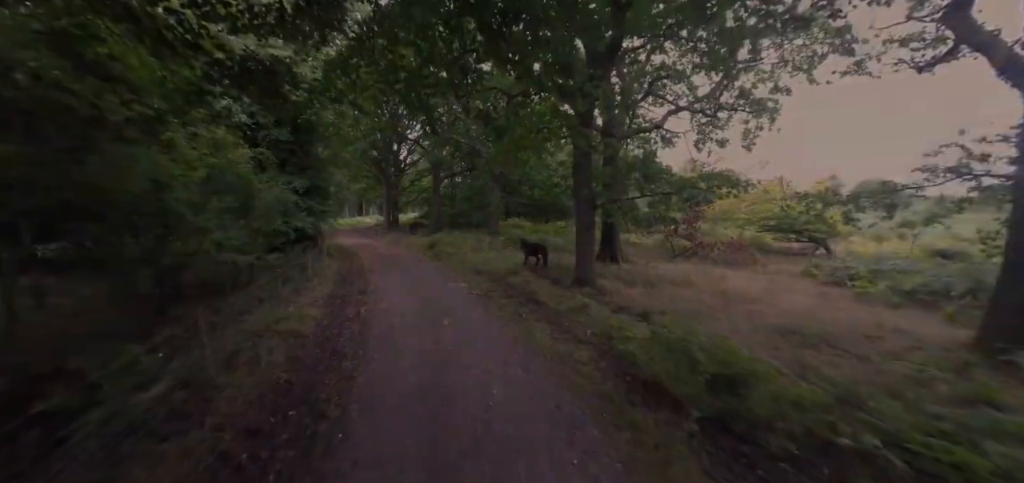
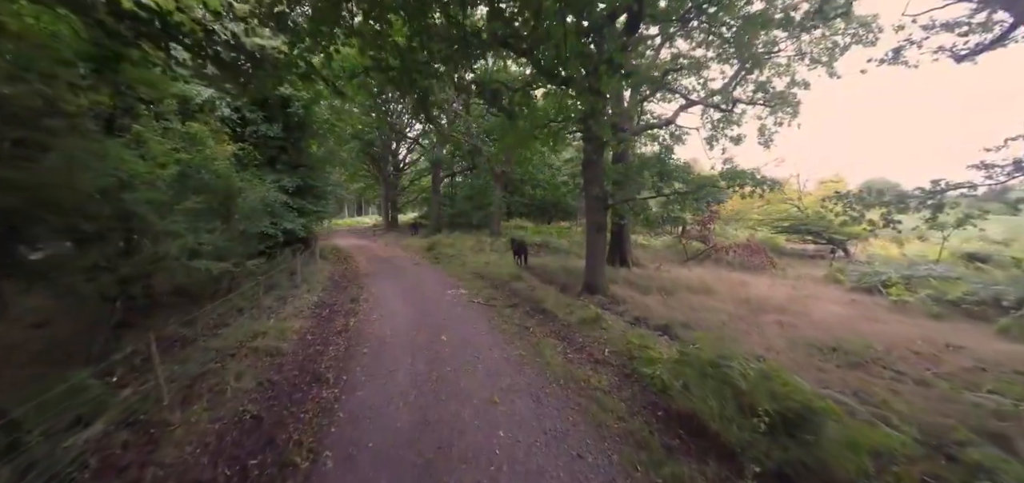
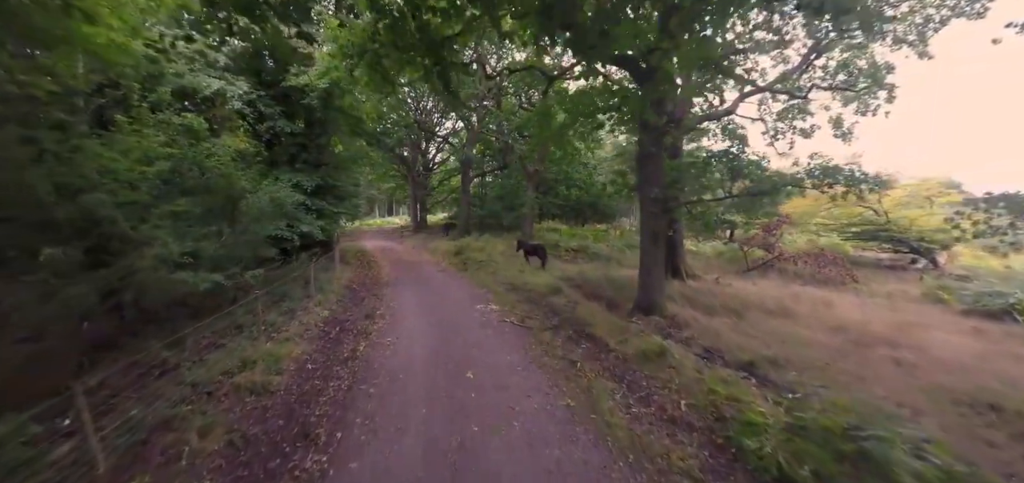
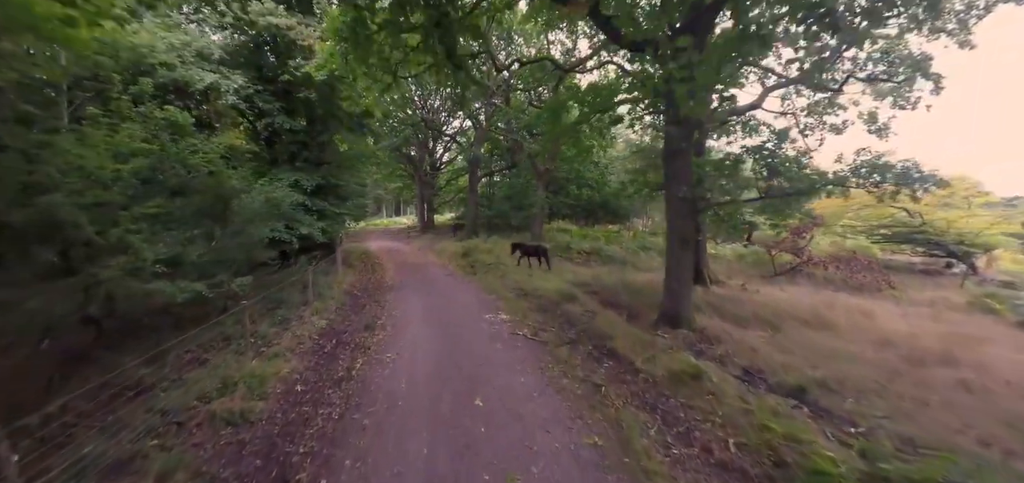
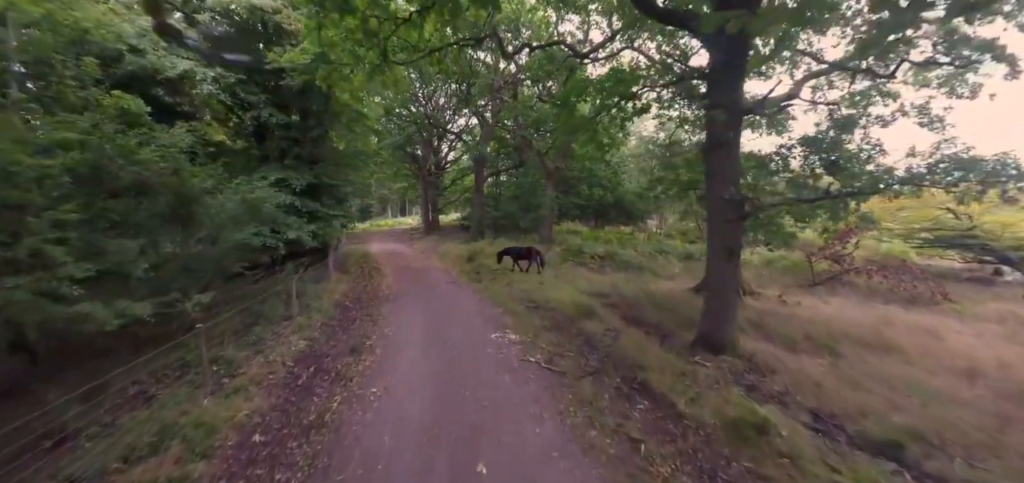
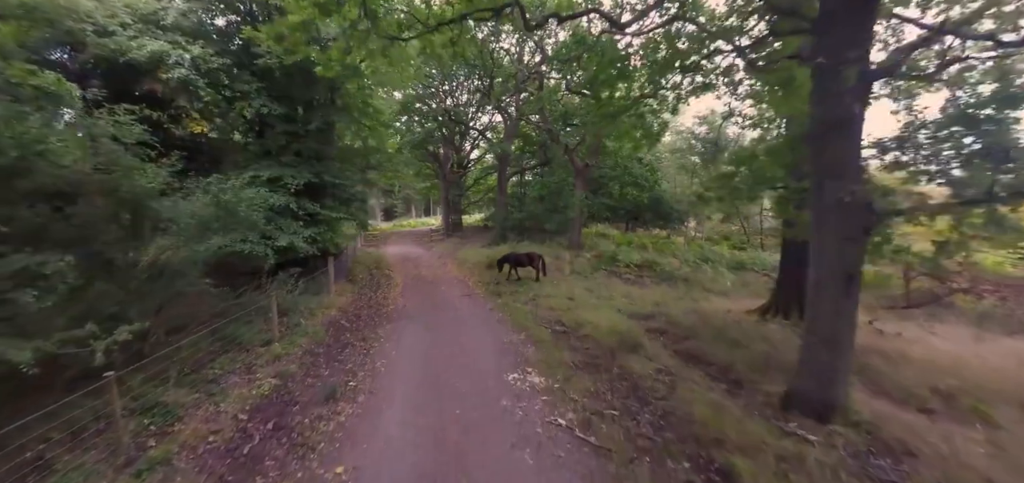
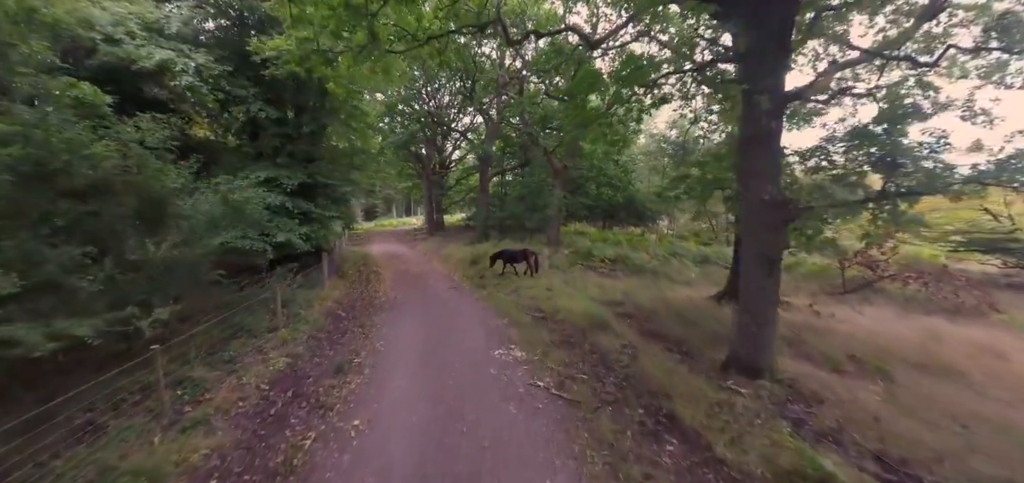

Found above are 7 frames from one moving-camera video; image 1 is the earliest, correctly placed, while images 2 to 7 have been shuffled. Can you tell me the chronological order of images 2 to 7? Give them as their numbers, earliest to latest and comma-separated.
2, 3, 4, 5, 7, 6
